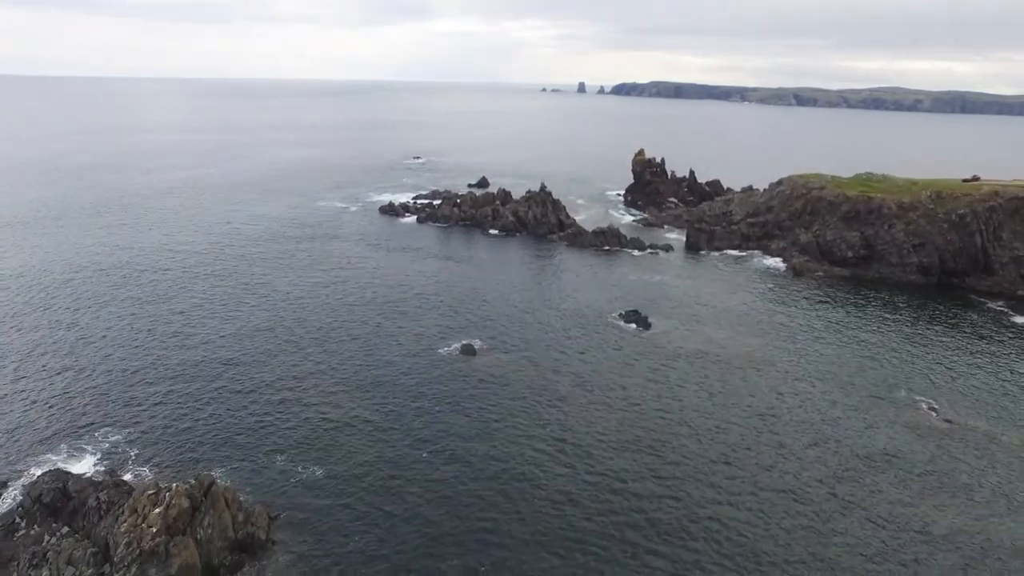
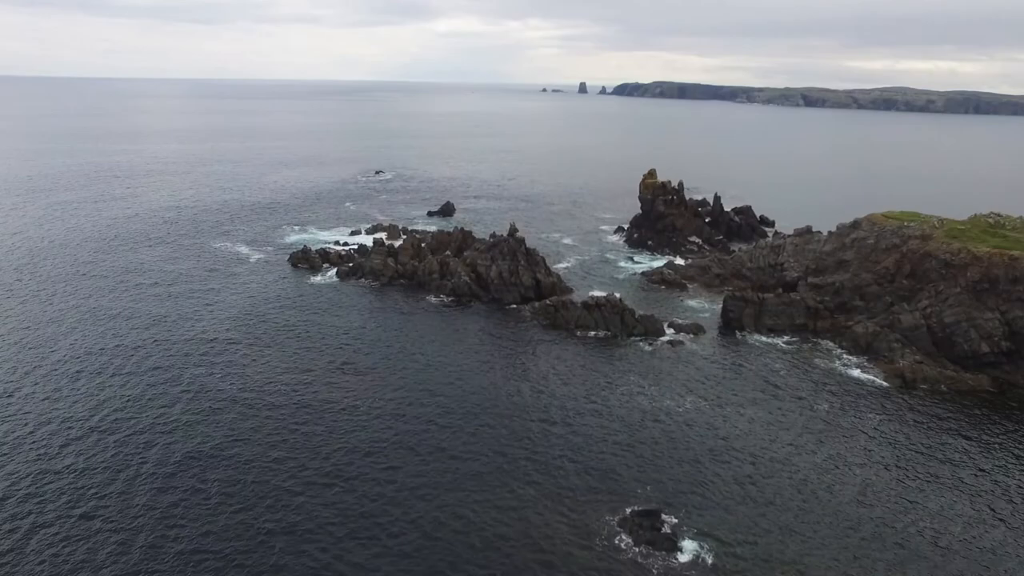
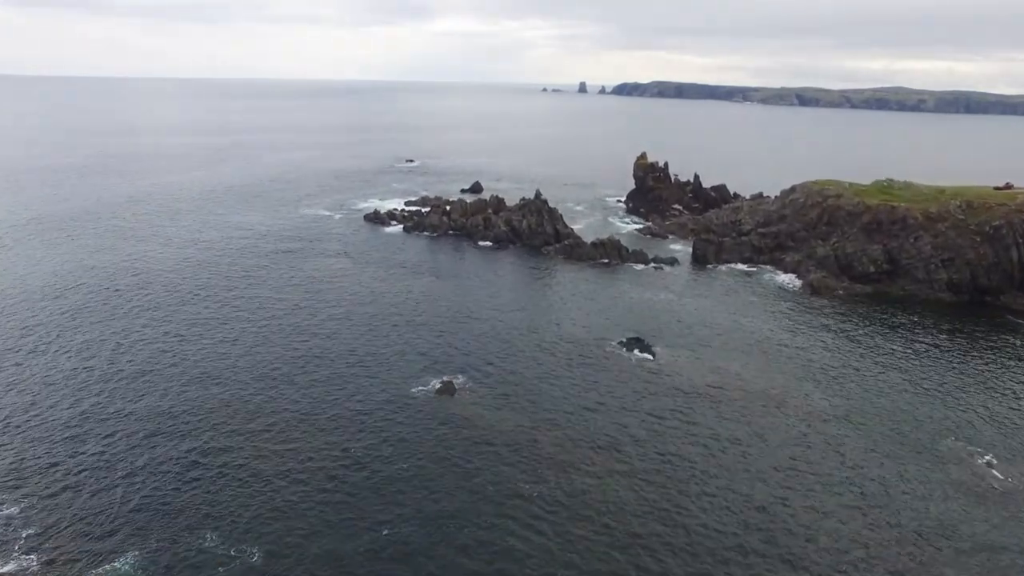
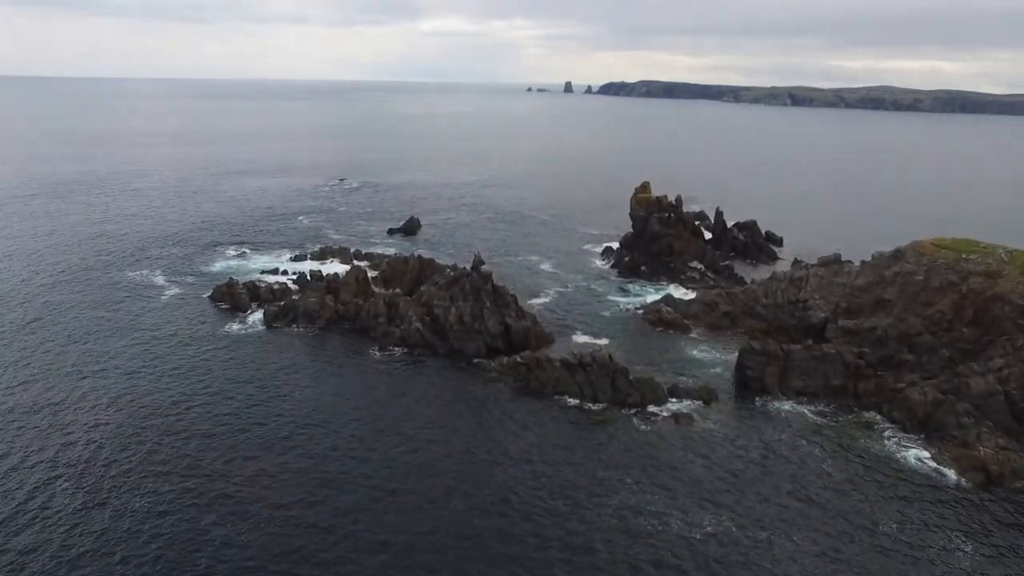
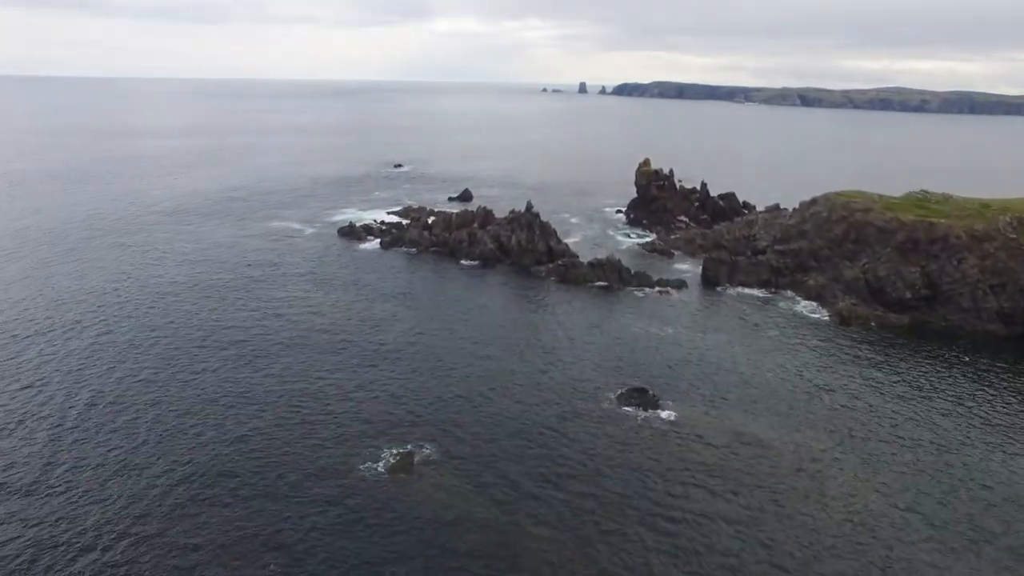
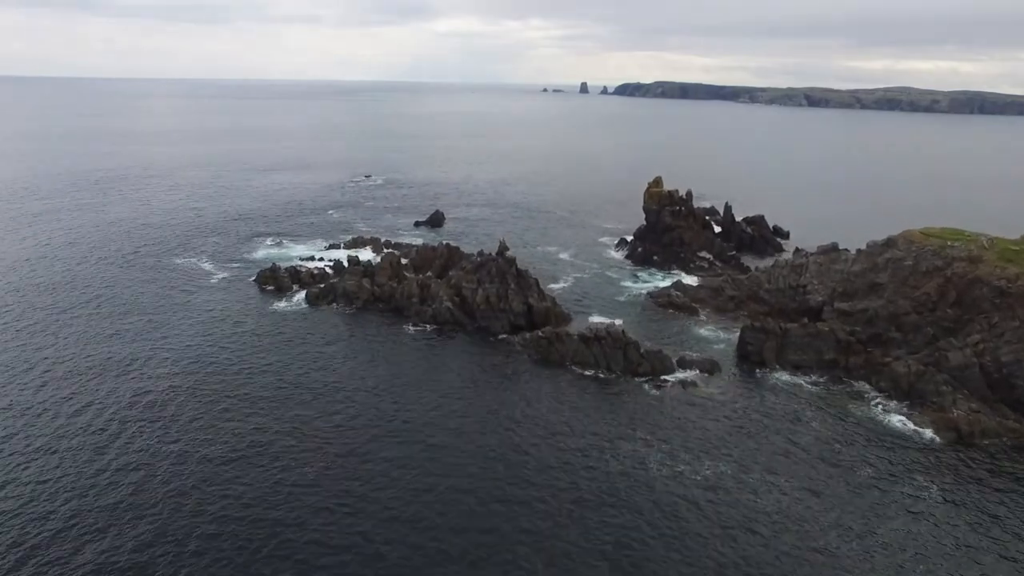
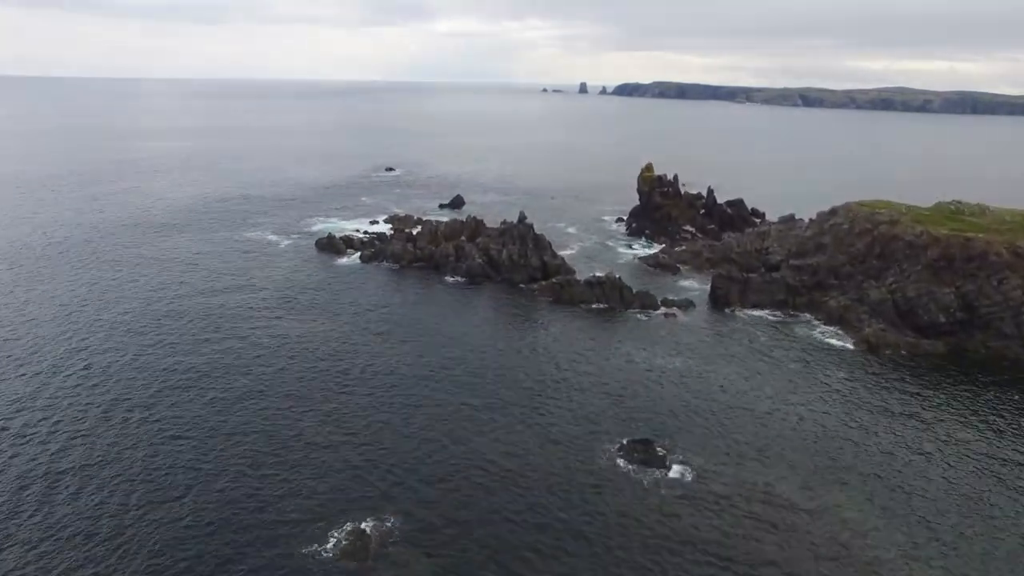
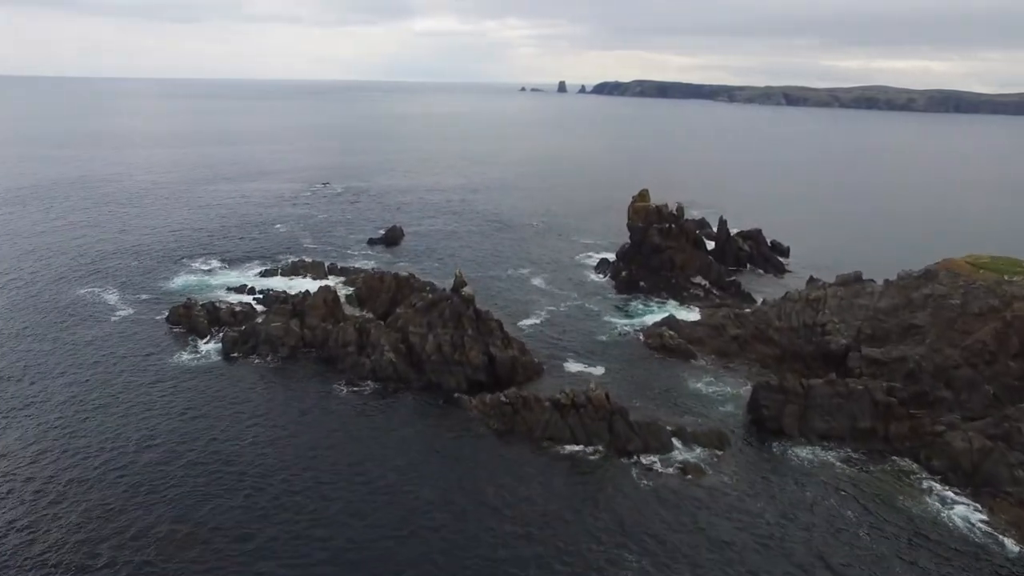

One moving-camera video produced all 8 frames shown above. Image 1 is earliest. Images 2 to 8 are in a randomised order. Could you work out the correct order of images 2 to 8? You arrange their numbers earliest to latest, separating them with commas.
3, 5, 7, 2, 6, 4, 8
